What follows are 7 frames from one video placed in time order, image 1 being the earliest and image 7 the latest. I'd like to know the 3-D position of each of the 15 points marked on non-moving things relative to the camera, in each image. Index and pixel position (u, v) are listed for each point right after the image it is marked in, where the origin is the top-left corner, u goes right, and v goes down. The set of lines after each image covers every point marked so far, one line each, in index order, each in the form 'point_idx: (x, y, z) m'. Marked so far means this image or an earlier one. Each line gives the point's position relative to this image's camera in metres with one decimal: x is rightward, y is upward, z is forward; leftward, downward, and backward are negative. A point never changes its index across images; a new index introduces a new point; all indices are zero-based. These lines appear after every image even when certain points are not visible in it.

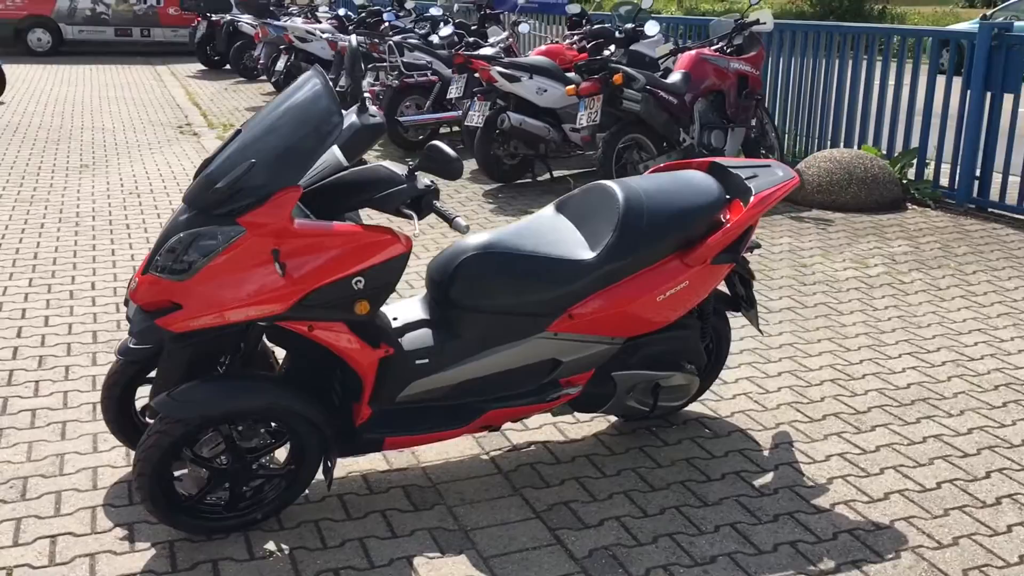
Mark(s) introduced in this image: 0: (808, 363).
0: (+1.5, -0.4, +5.0) m
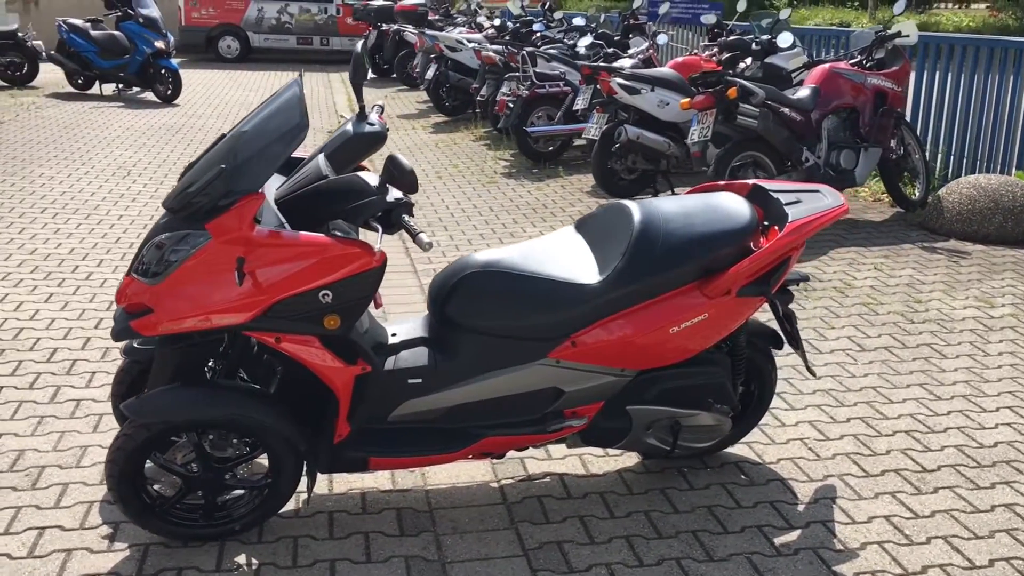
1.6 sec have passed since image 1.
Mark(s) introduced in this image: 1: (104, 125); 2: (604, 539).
0: (+1.7, -0.6, +4.5) m
1: (-5.5, +2.2, +13.5) m
2: (+0.3, -0.8, +3.4) m
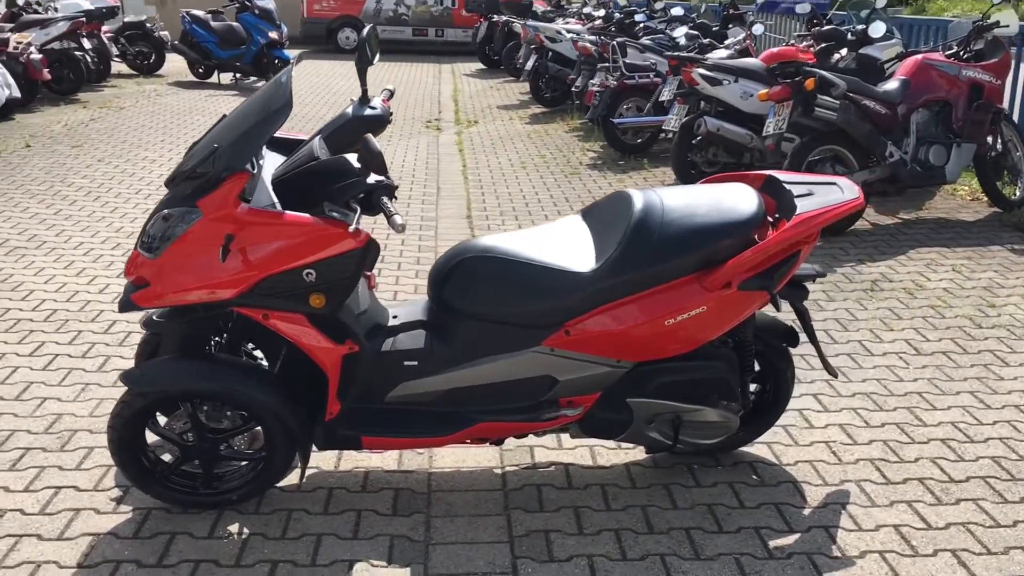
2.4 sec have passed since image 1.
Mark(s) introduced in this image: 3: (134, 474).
0: (+1.8, -0.6, +4.3) m
1: (-4.1, +2.5, +14.1) m
2: (+0.3, -0.8, +3.4) m
3: (-1.2, -0.6, +3.3) m
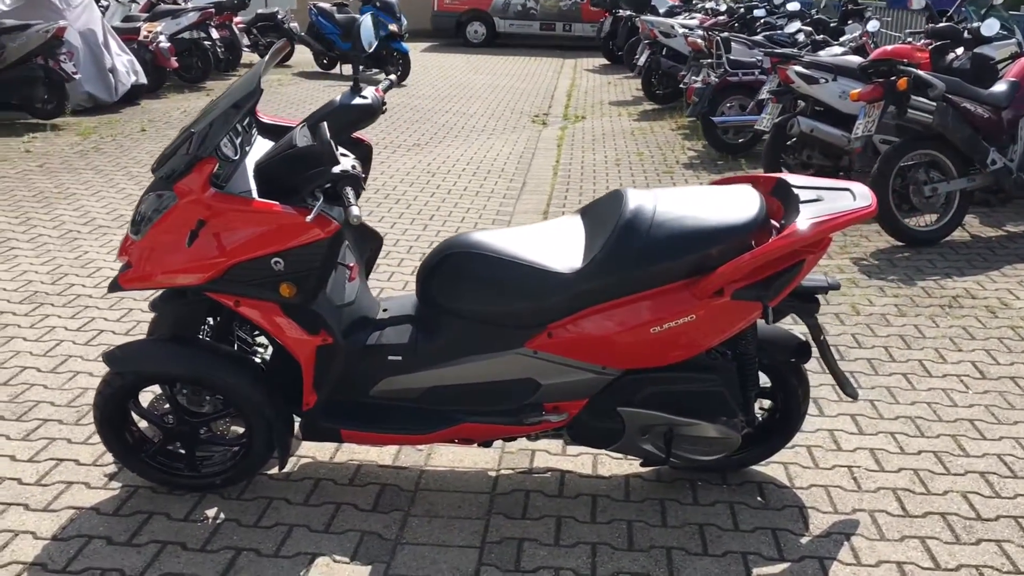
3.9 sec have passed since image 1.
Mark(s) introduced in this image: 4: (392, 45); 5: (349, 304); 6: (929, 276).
0: (+1.8, -0.6, +4.0) m
1: (-2.6, +2.7, +14.4) m
2: (+0.2, -0.8, +3.2) m
3: (-1.3, -0.5, +3.3) m
4: (-2.1, +4.2, +17.3) m
5: (-0.6, -0.1, +3.4) m
6: (+2.6, +0.1, +6.3) m
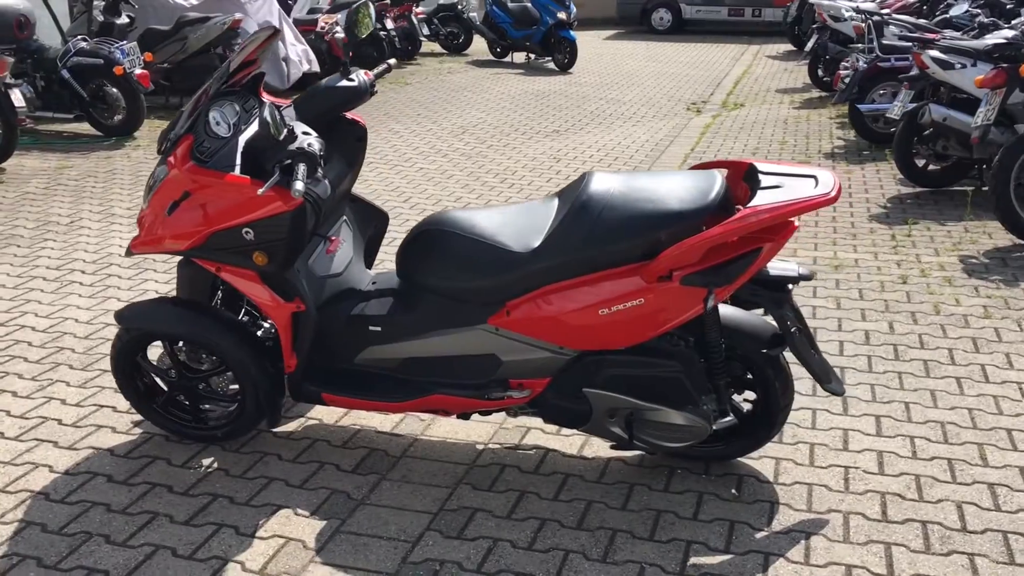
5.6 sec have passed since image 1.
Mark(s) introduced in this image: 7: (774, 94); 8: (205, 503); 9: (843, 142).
0: (+1.8, -0.6, +3.7) m
1: (-0.3, +2.9, +14.8) m
2: (0.0, -0.8, +3.3) m
3: (-1.4, -0.4, +3.7) m
4: (+0.8, +4.4, +17.4) m
5: (-0.6, 0.0, +3.6) m
6: (+3.0, +0.1, +5.8) m
7: (+3.9, +2.9, +15.2) m
8: (-1.0, -0.7, +3.4) m
9: (+3.5, +1.5, +10.5) m
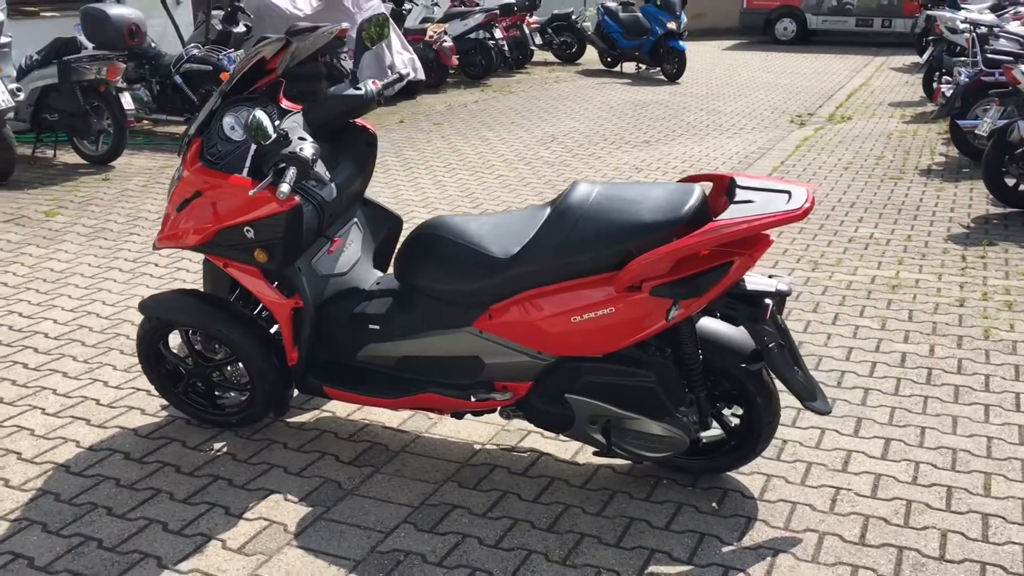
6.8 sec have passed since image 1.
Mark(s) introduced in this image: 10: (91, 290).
0: (+1.7, -0.7, +3.6) m
1: (+1.2, +2.8, +14.8) m
2: (-0.1, -0.8, +3.4) m
3: (-1.4, -0.4, +4.0) m
4: (+2.7, +4.2, +17.3) m
5: (-0.6, 0.0, +3.8) m
6: (+3.3, -0.1, +5.5) m
7: (+5.5, +2.6, +14.7) m
8: (-1.1, -0.7, +3.6) m
9: (+4.3, +1.3, +10.2) m
10: (-2.4, 0.0, +5.7) m
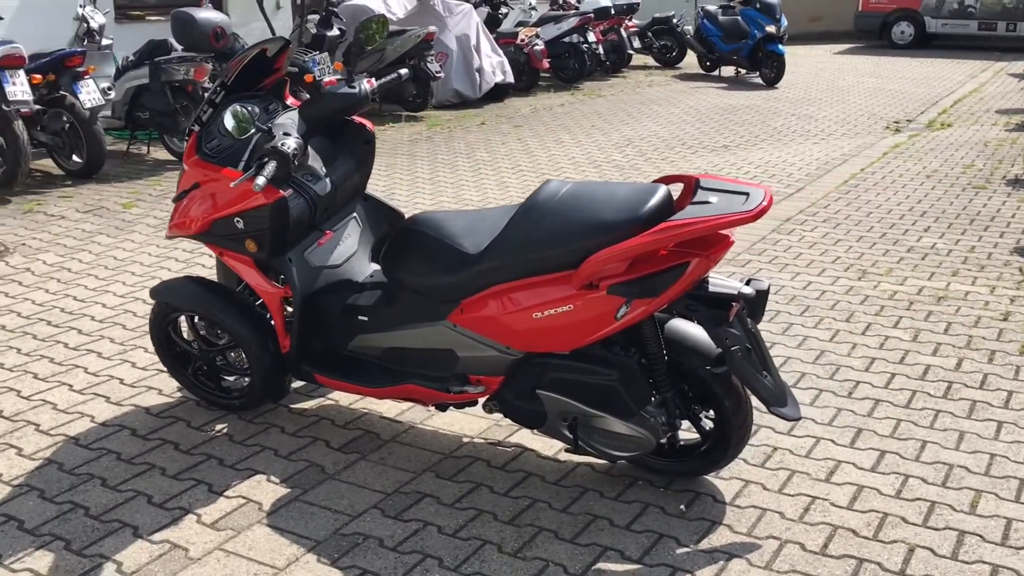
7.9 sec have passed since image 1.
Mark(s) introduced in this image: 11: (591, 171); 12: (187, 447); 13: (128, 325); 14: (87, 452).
0: (+1.6, -0.7, +3.4) m
1: (+2.5, +2.7, +14.7) m
2: (-0.2, -0.7, +3.5) m
3: (-1.4, -0.3, +4.2) m
4: (+4.3, +4.1, +17.0) m
5: (-0.7, +0.1, +3.9) m
6: (+3.4, -0.2, +5.2) m
7: (+6.7, +2.4, +14.1) m
8: (-1.2, -0.6, +3.8) m
9: (+5.0, +1.2, +9.7) m
10: (-2.2, +0.1, +6.0) m
11: (+0.8, +1.1, +9.6) m
12: (-1.2, -0.6, +3.9) m
13: (-2.0, -0.2, +5.2) m
14: (-1.6, -0.6, +3.8) m
